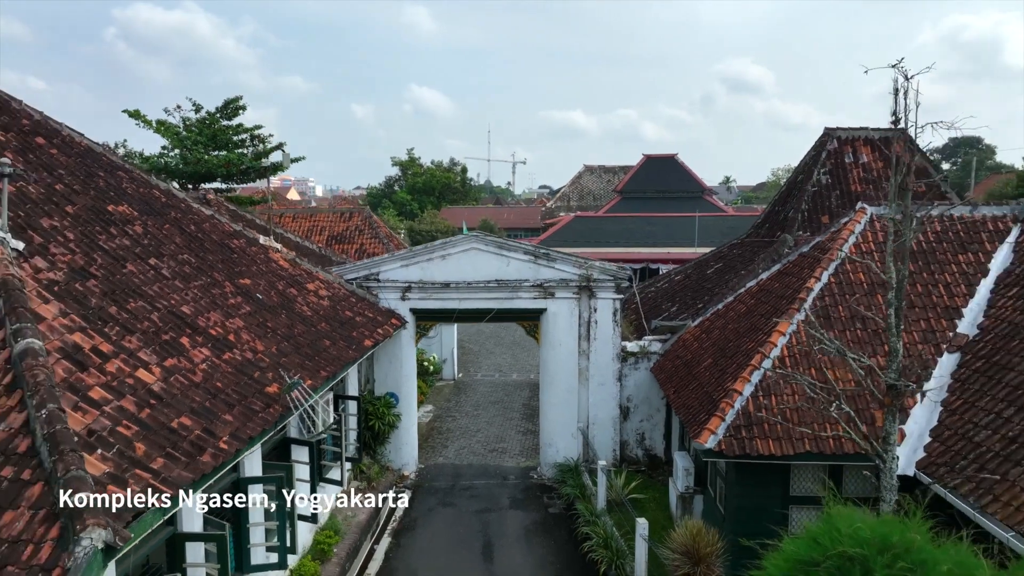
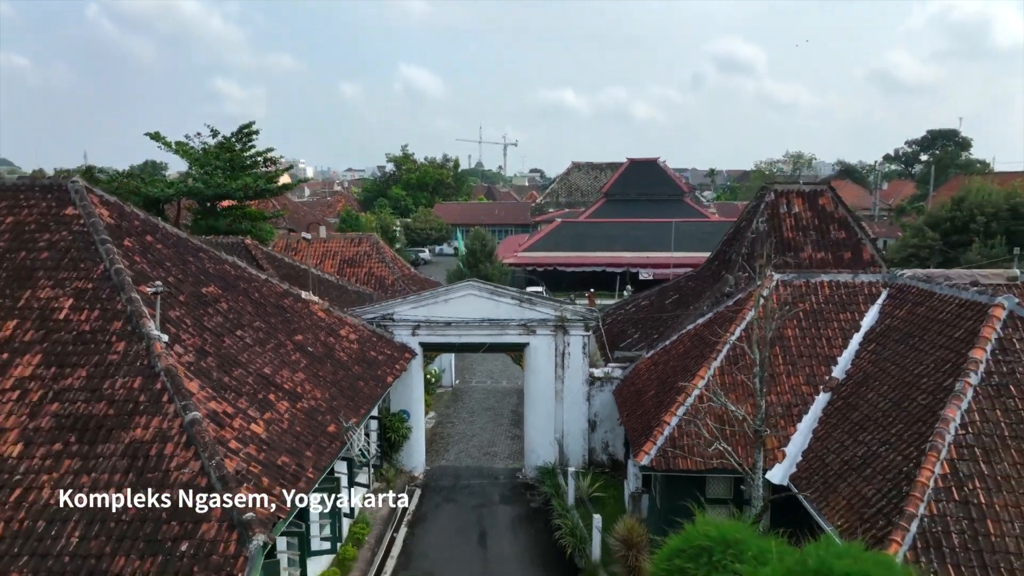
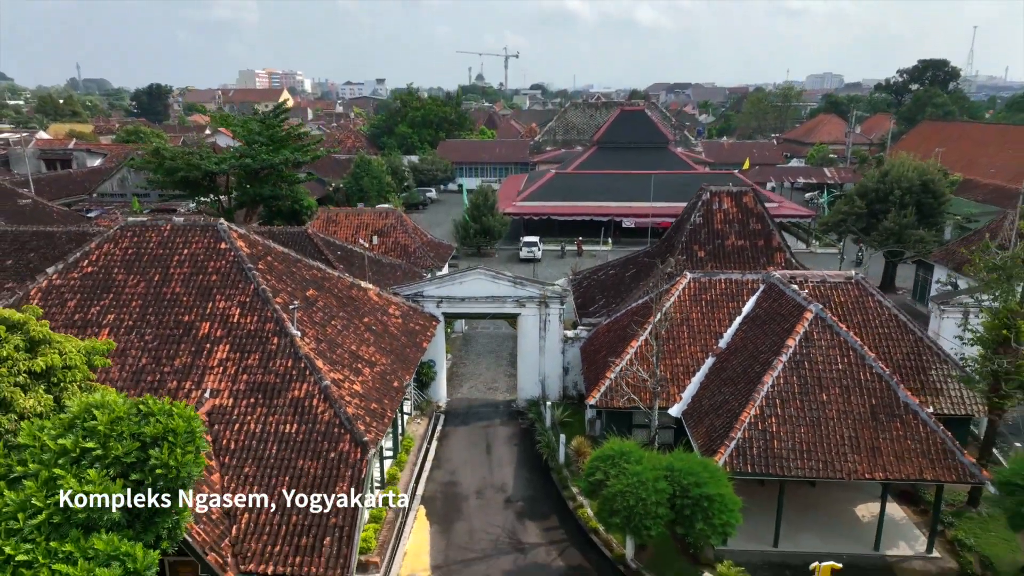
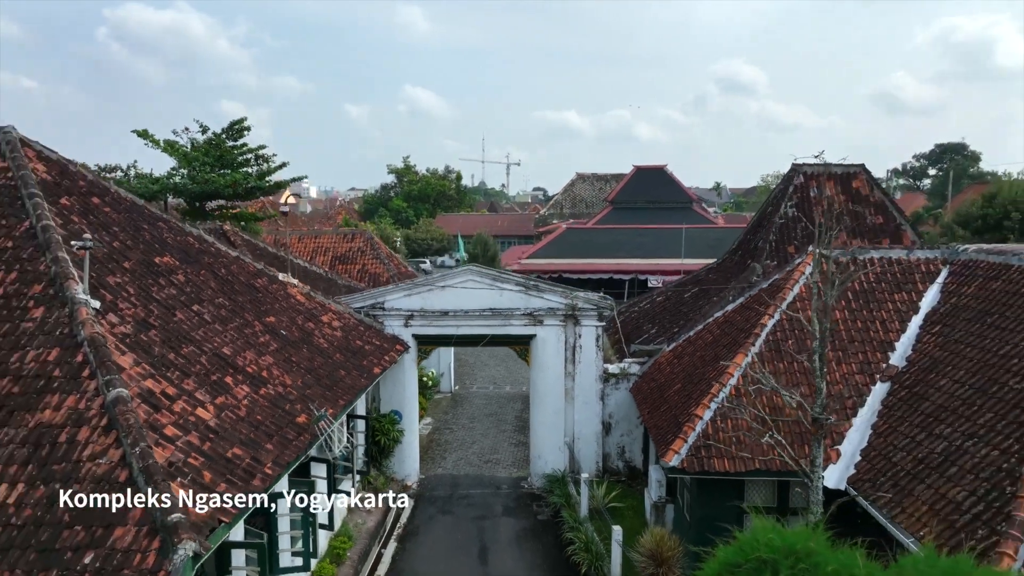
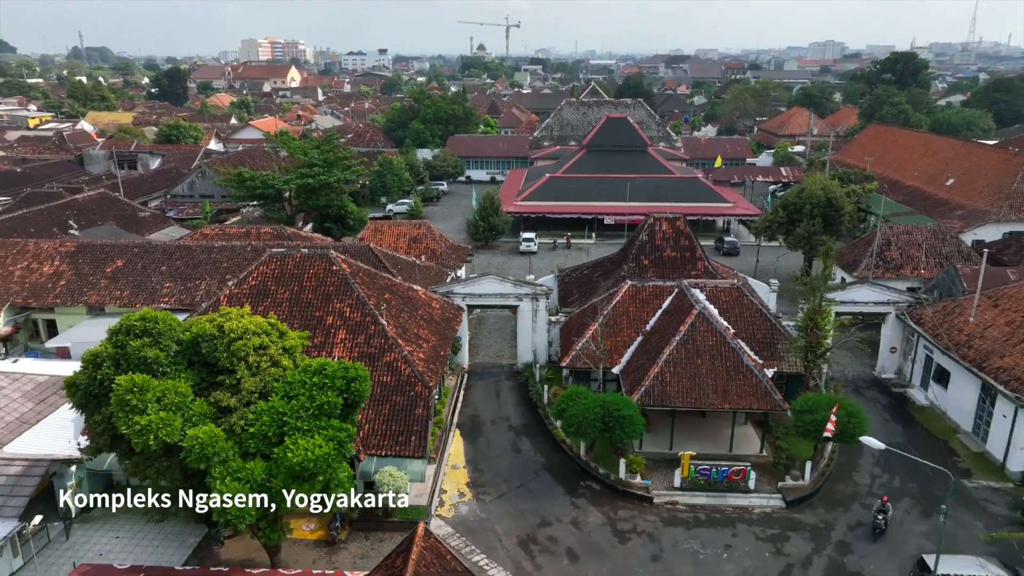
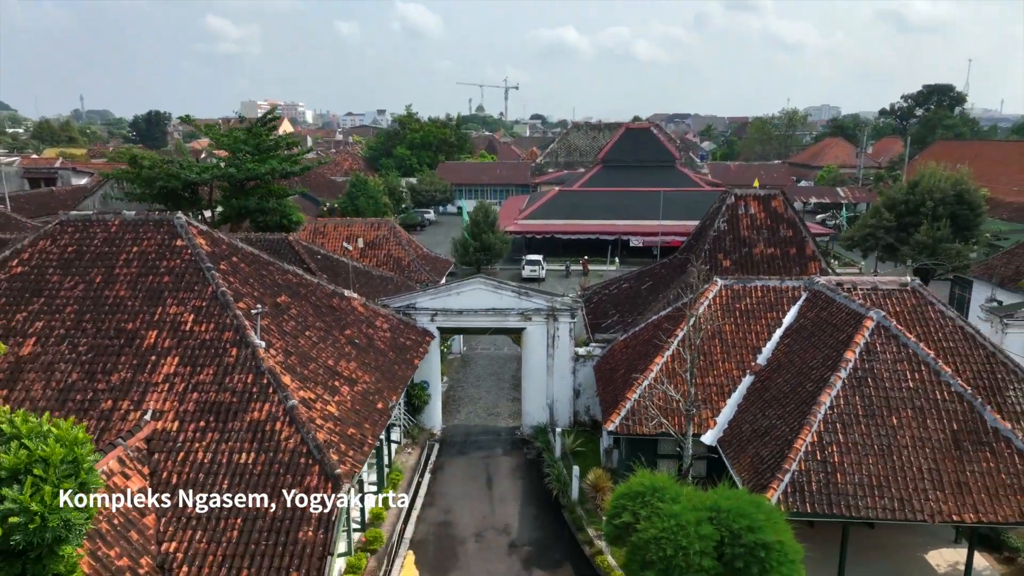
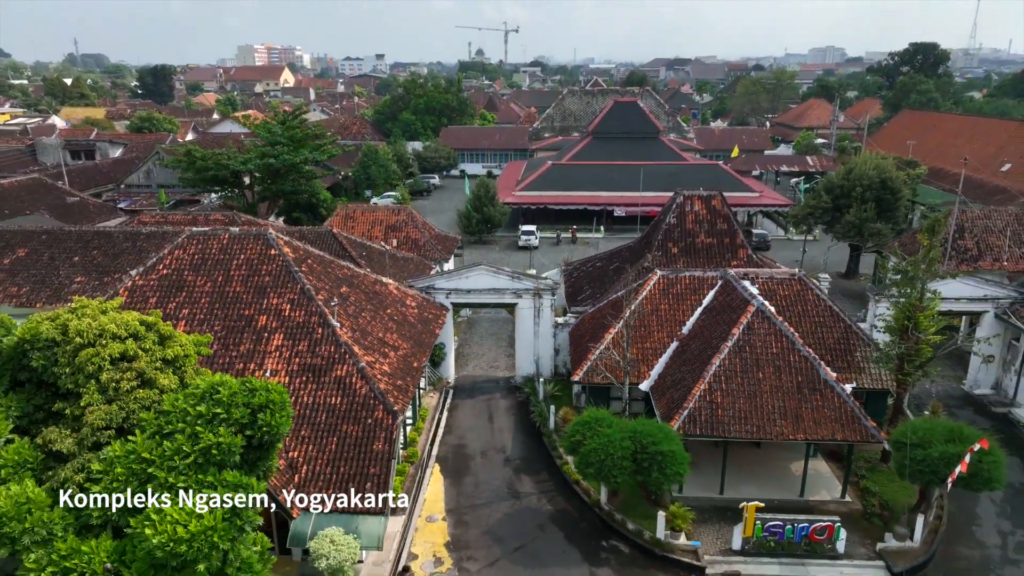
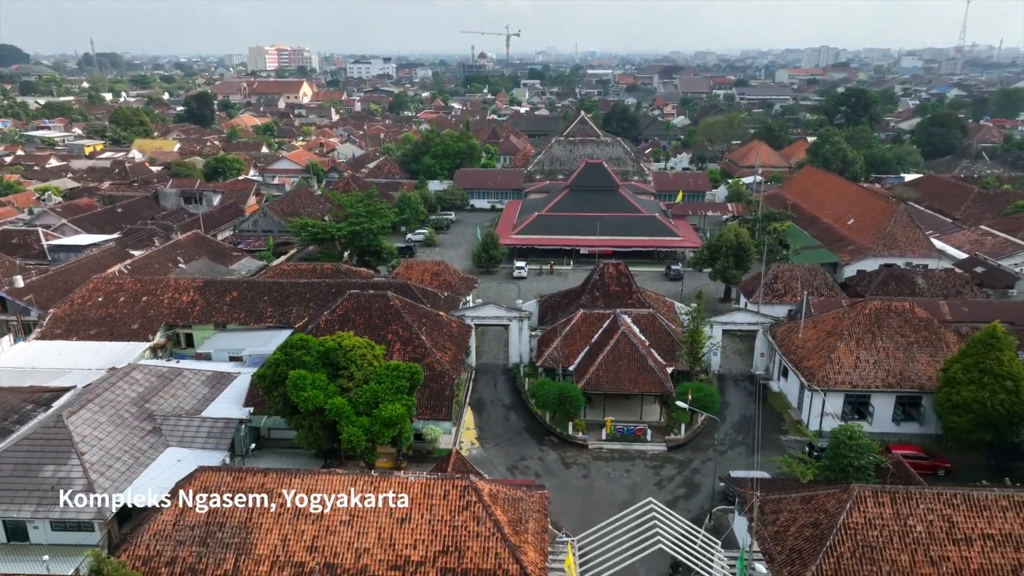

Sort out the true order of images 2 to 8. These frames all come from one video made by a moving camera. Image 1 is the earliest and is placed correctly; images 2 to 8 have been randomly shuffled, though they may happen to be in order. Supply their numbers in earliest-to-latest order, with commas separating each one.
4, 2, 6, 3, 7, 5, 8
